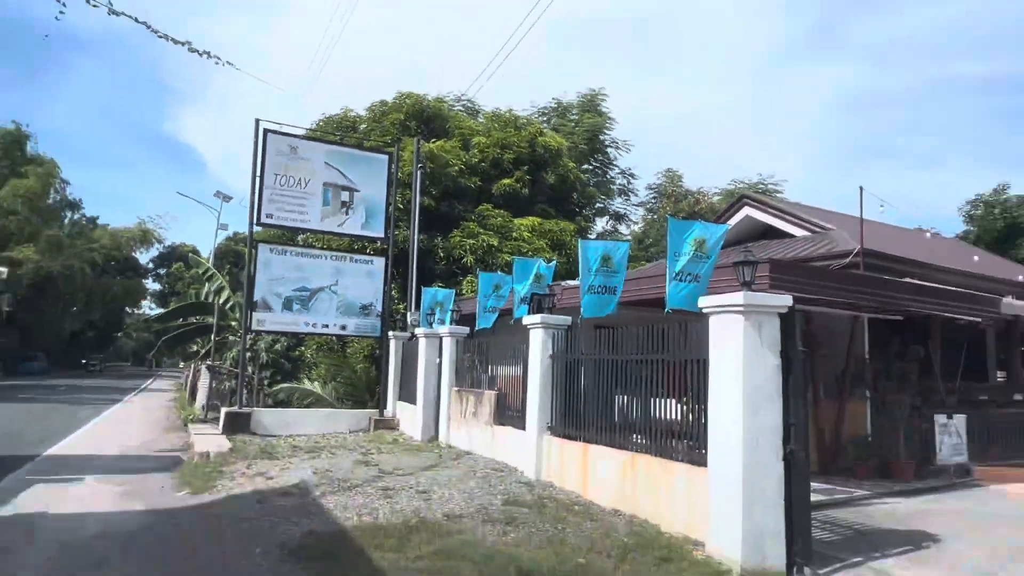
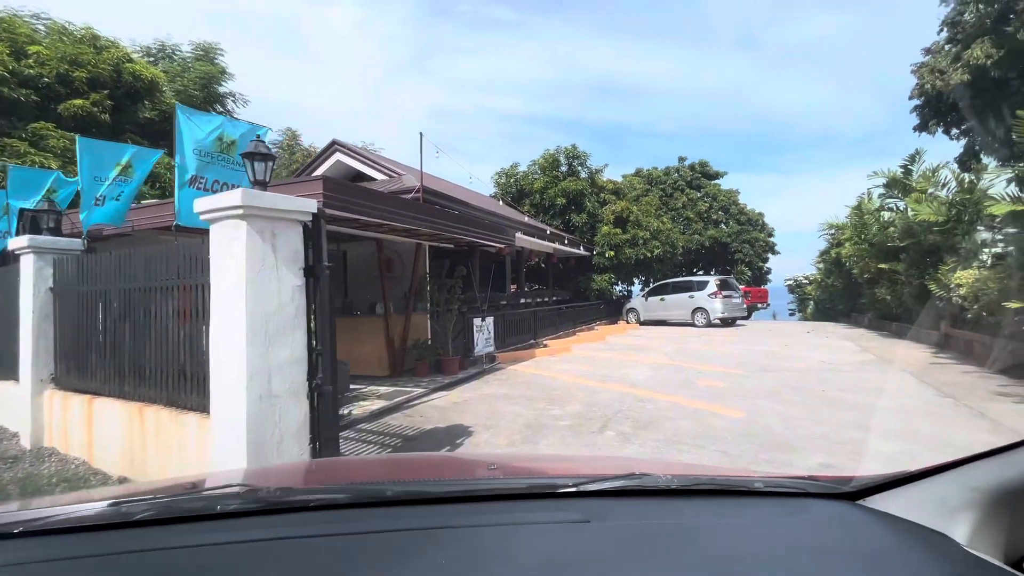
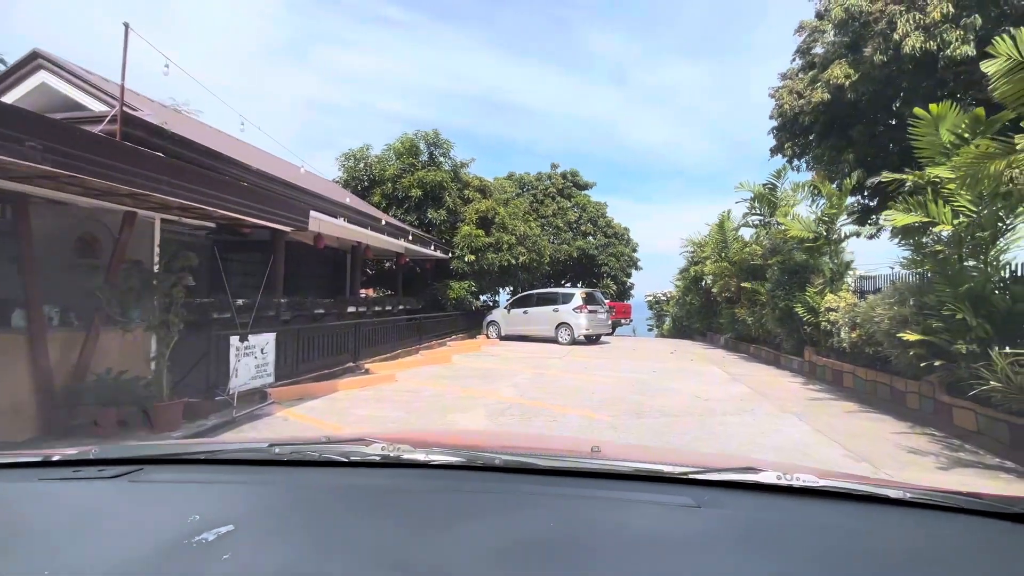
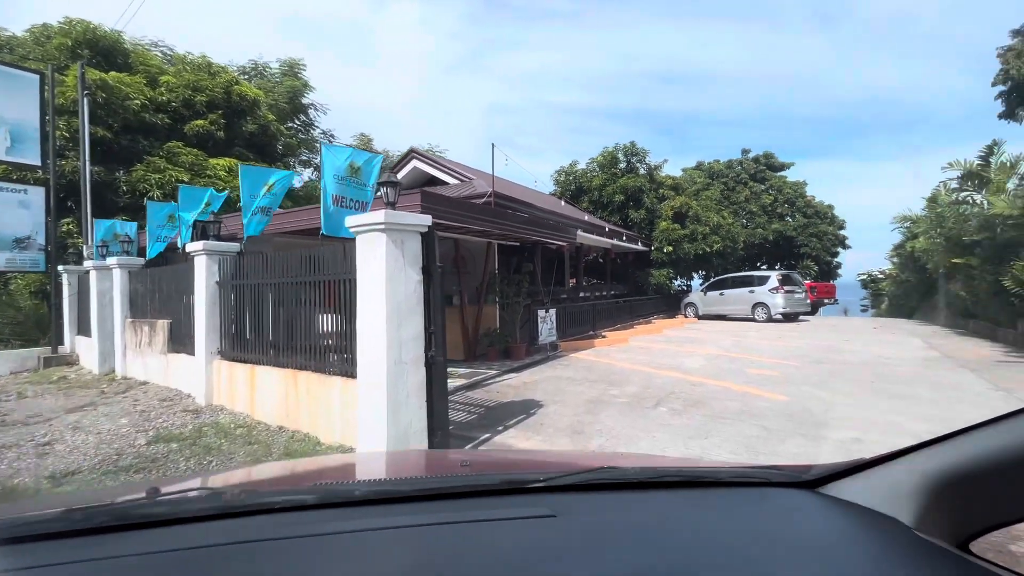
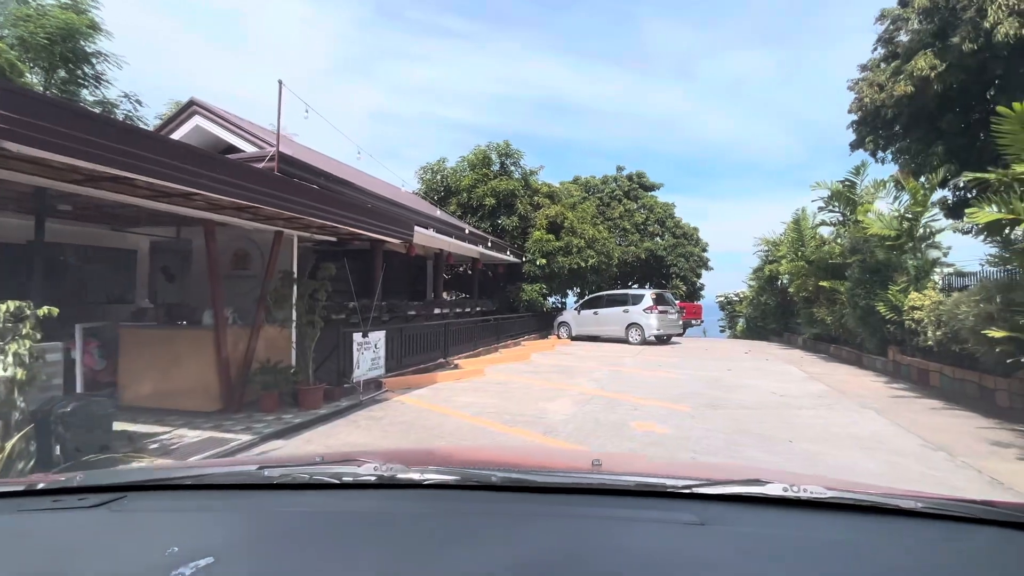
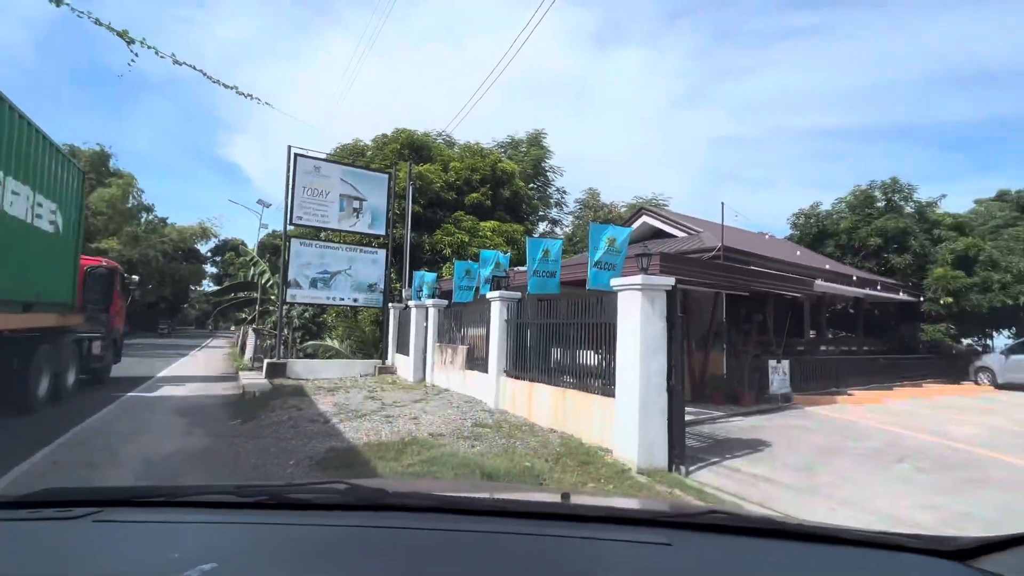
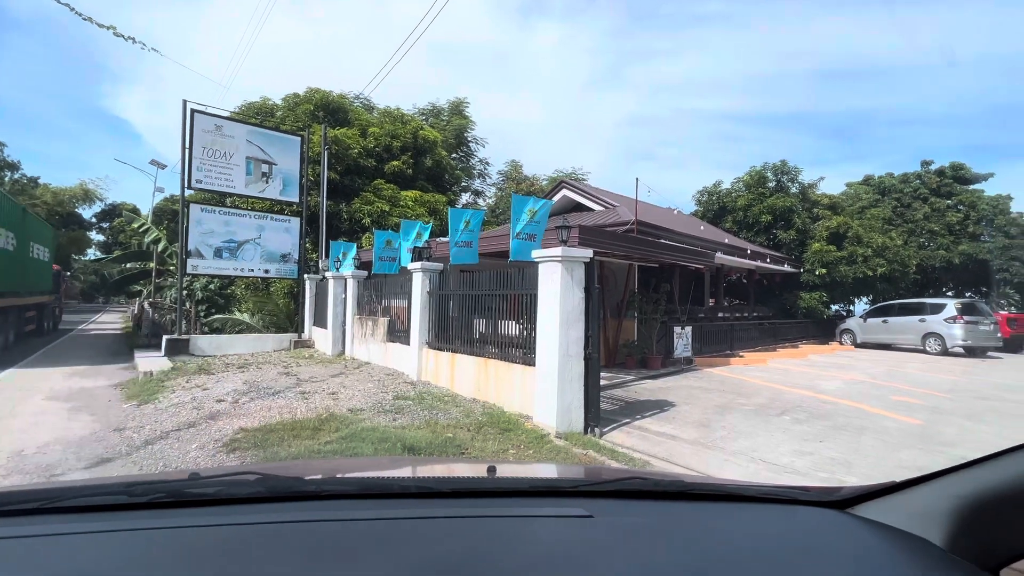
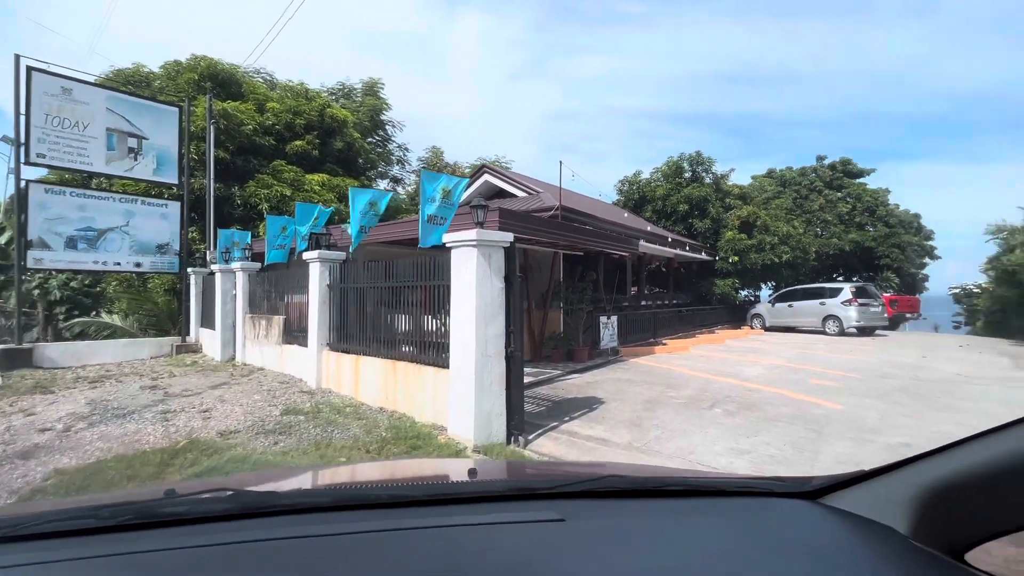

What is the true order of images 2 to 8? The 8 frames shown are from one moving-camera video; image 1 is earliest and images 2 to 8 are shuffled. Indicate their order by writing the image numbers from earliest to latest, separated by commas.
6, 7, 8, 4, 2, 5, 3
